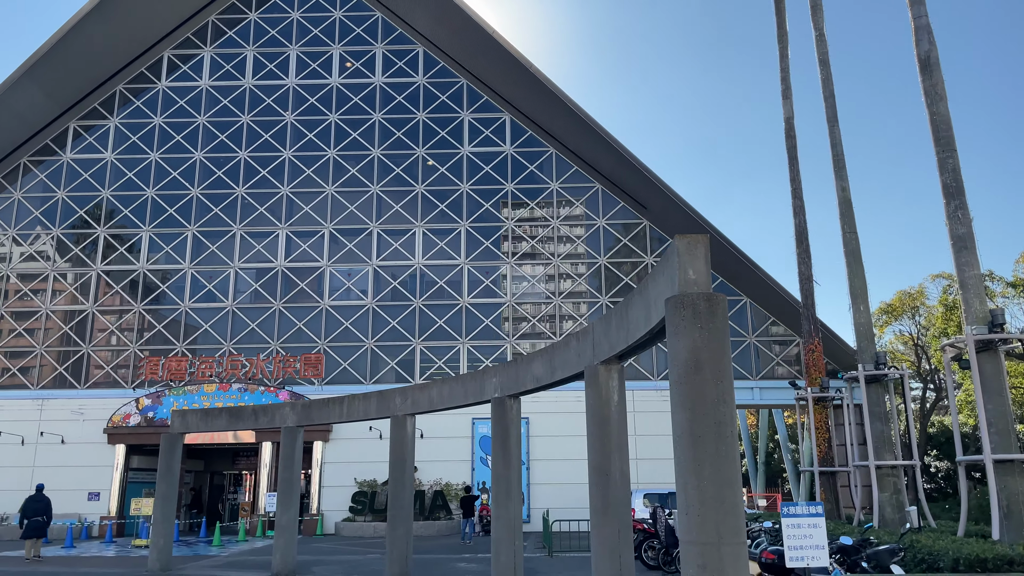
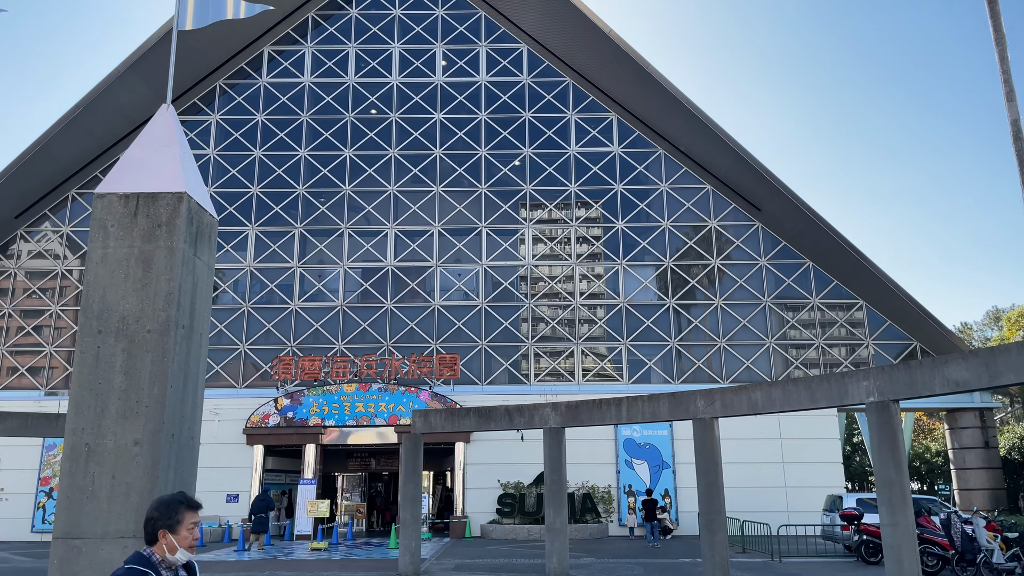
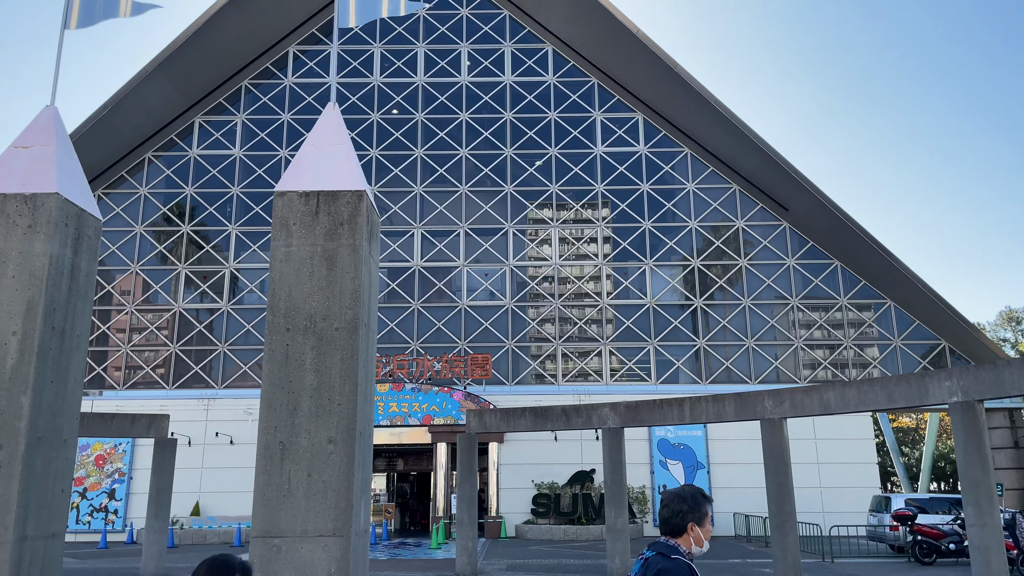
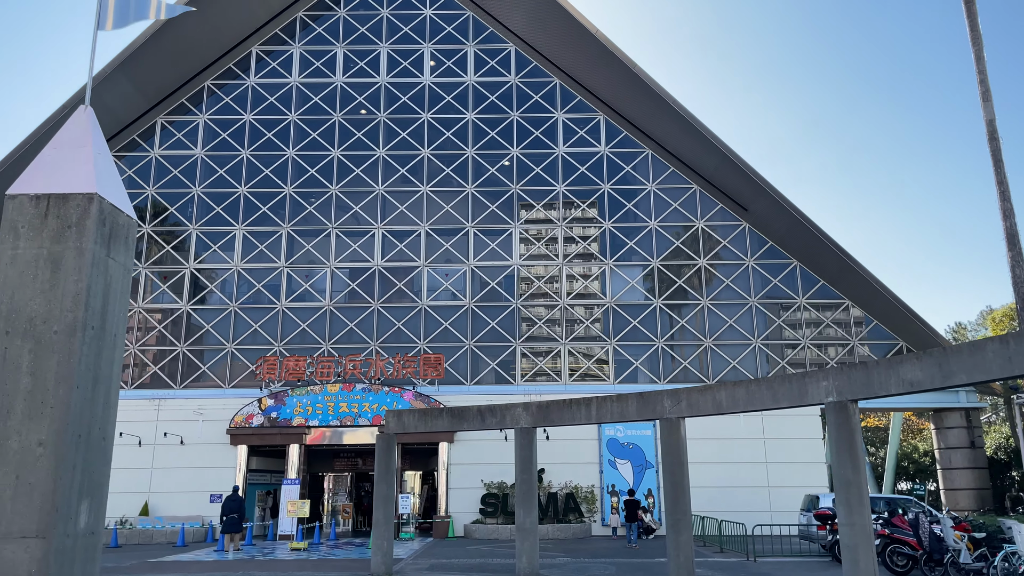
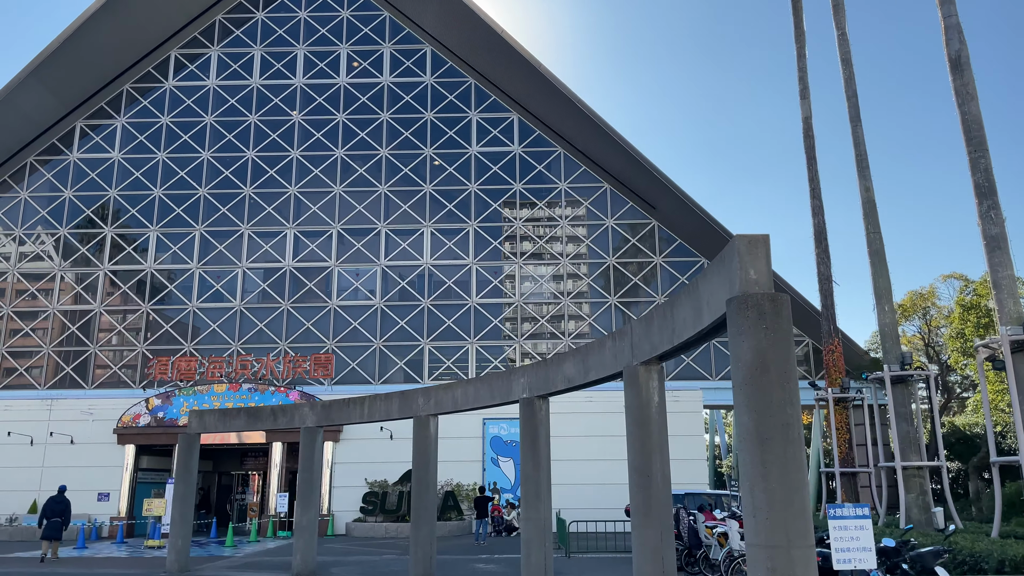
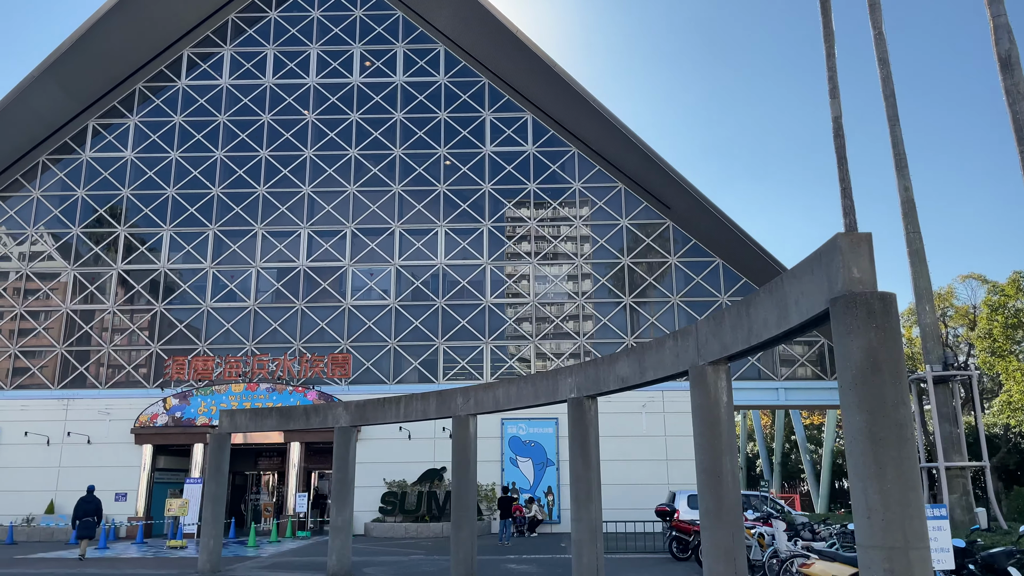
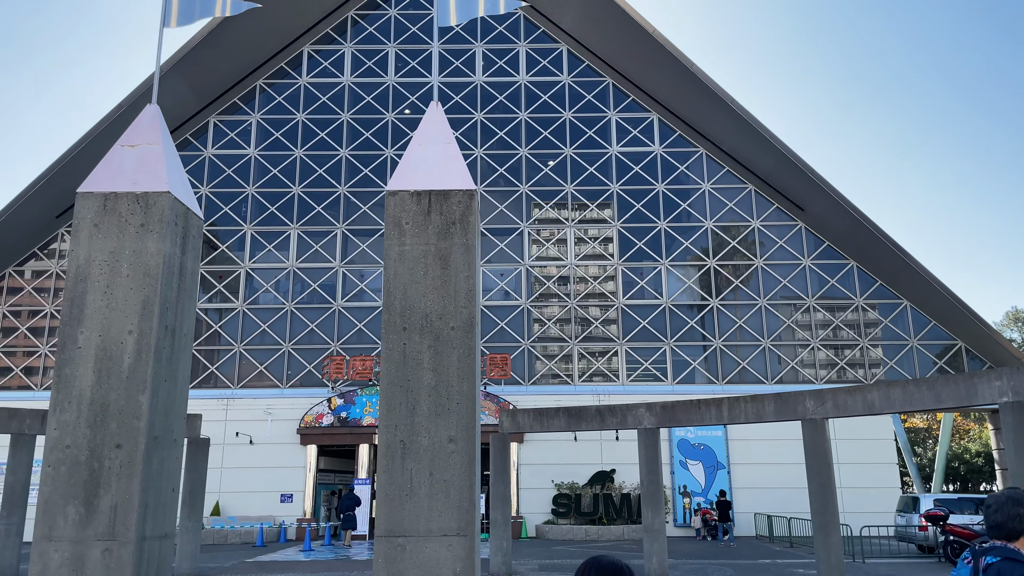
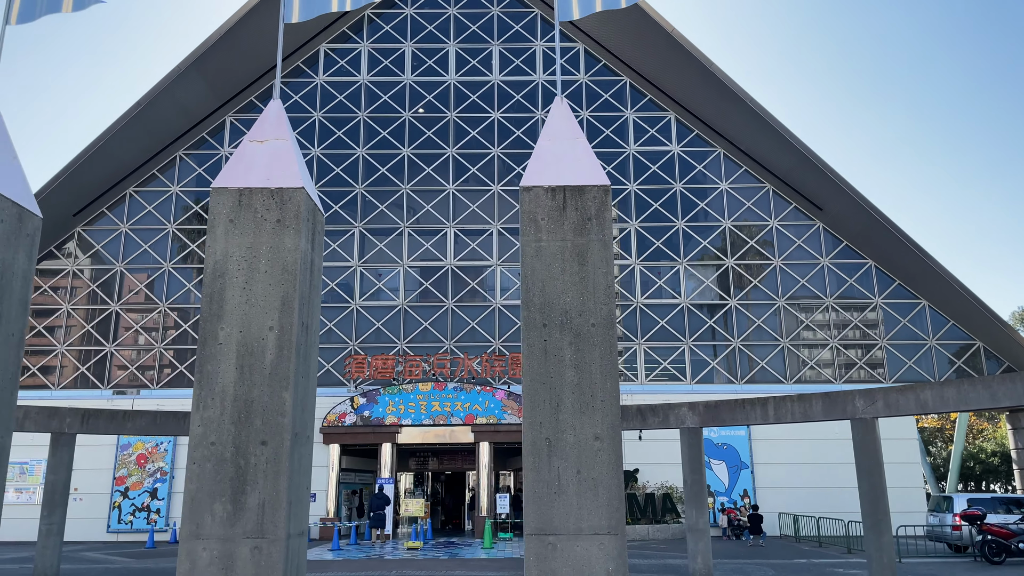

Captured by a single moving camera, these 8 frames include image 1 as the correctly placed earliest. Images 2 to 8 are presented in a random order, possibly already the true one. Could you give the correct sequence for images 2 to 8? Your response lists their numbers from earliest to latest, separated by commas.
5, 6, 4, 2, 3, 7, 8
